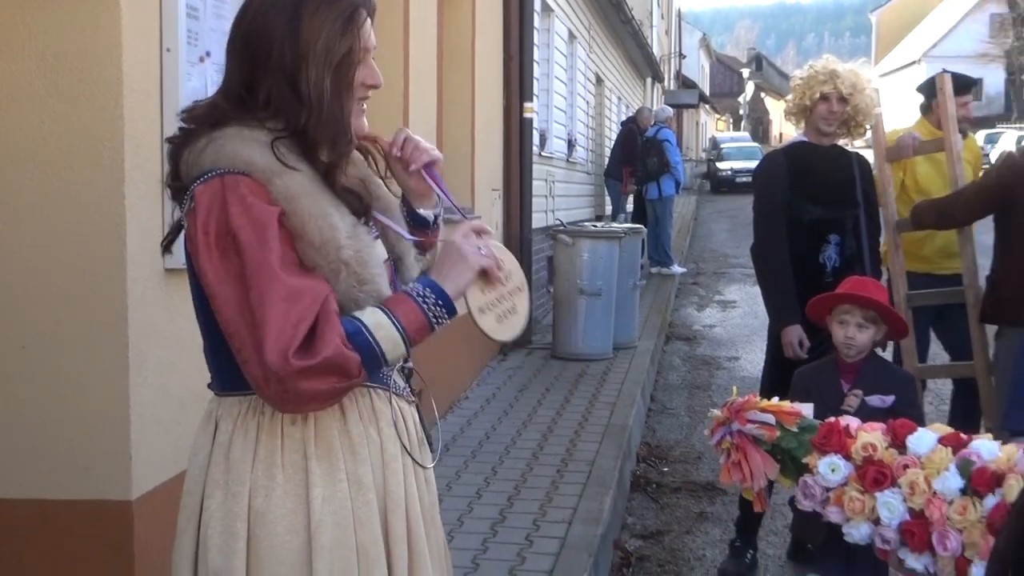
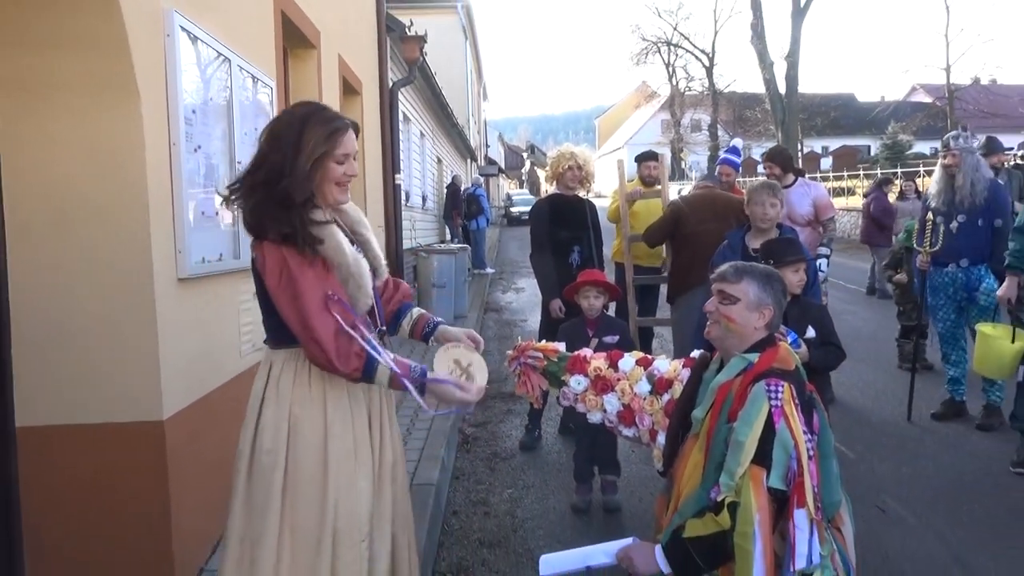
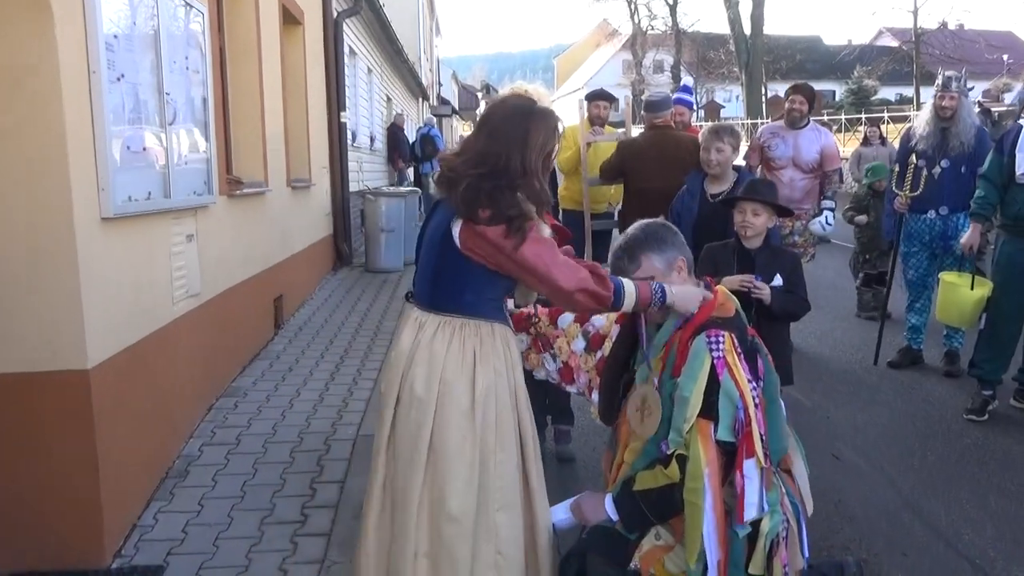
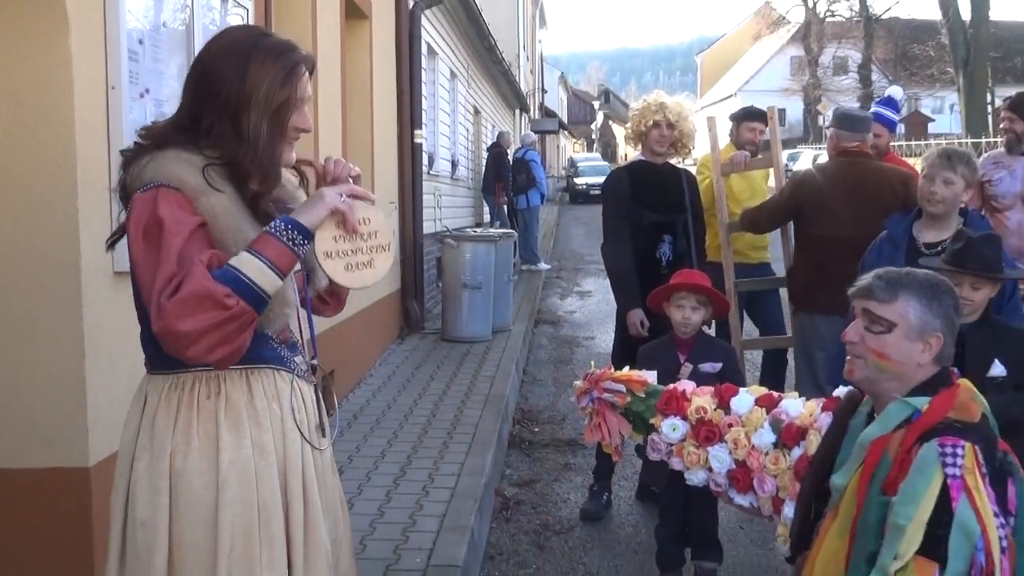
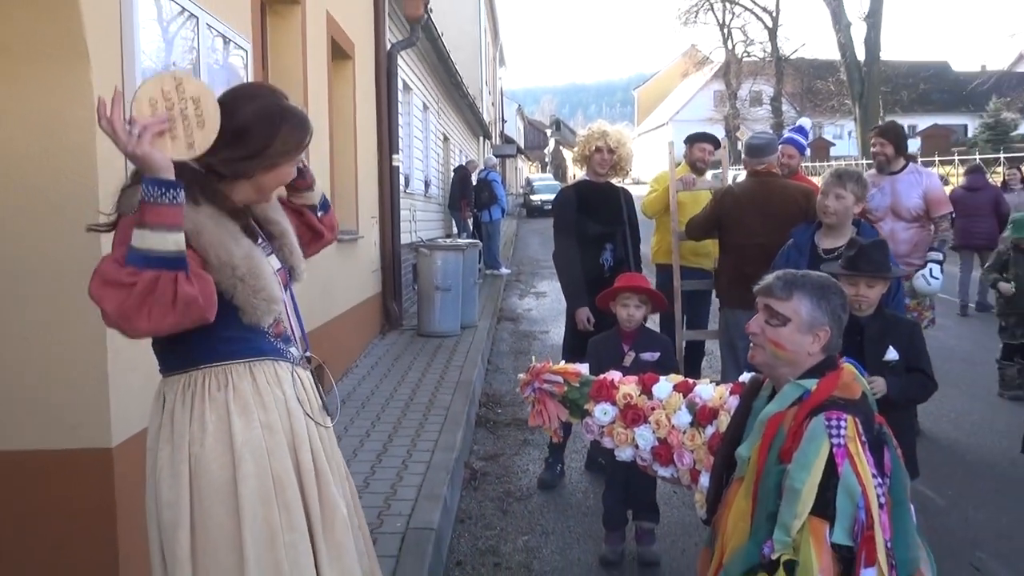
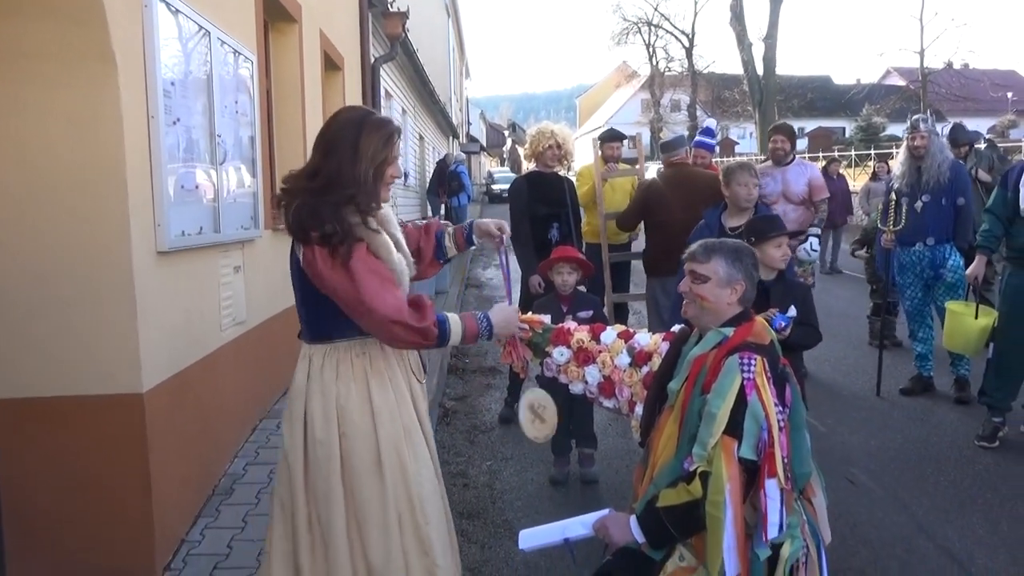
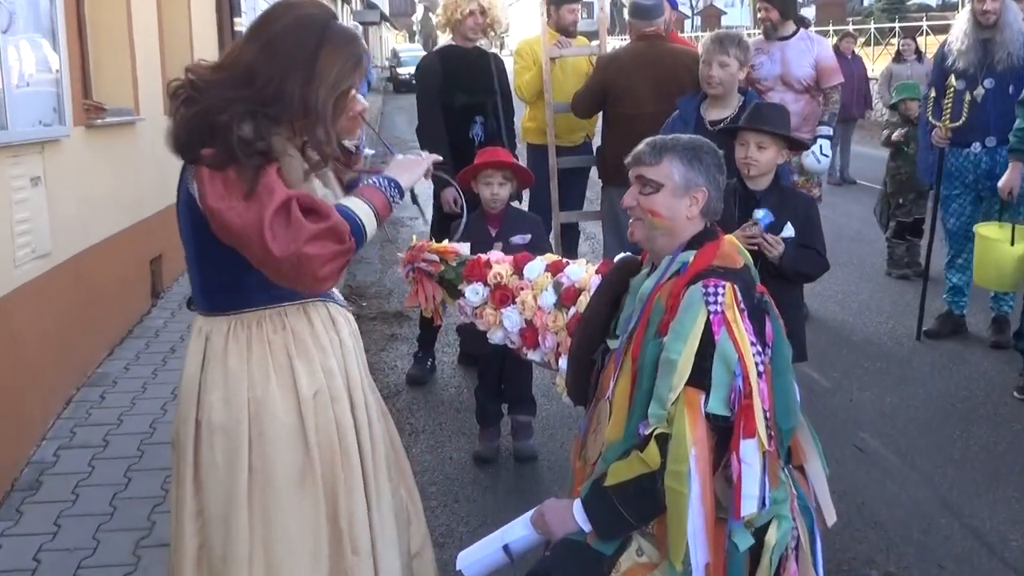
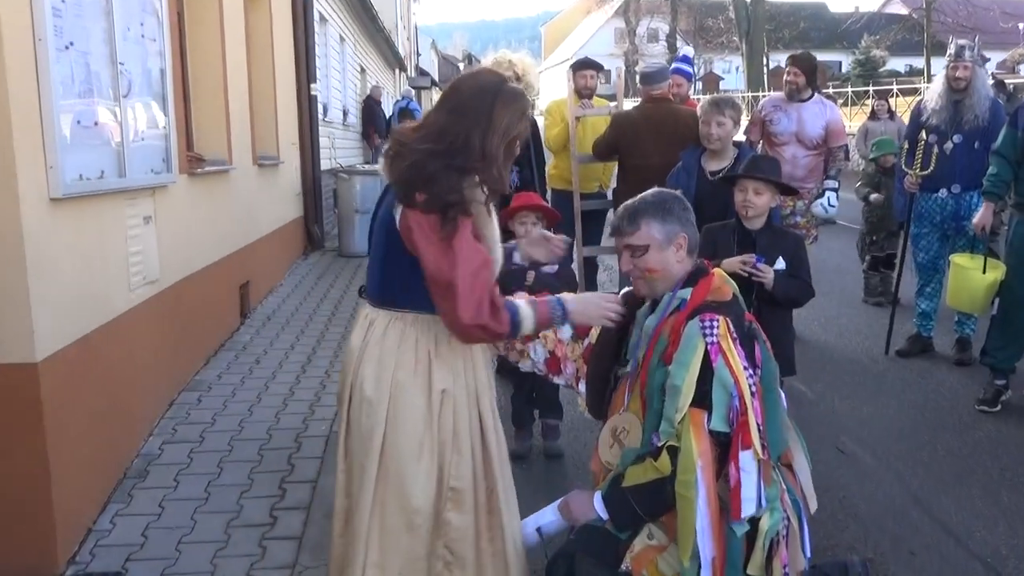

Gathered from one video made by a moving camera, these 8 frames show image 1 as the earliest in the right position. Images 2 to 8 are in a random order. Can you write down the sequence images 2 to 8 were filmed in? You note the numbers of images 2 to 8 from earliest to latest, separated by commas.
4, 5, 2, 6, 3, 8, 7
